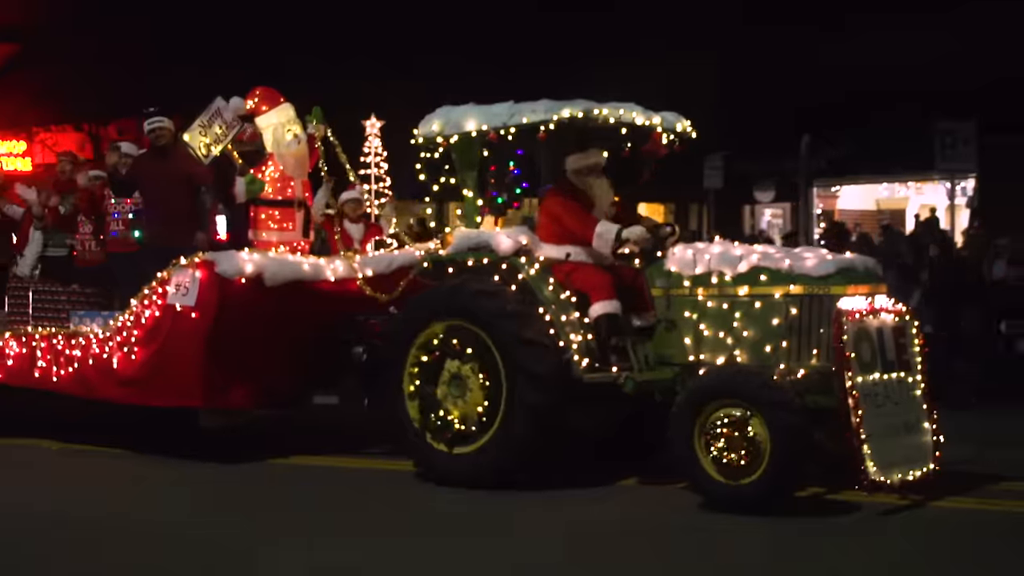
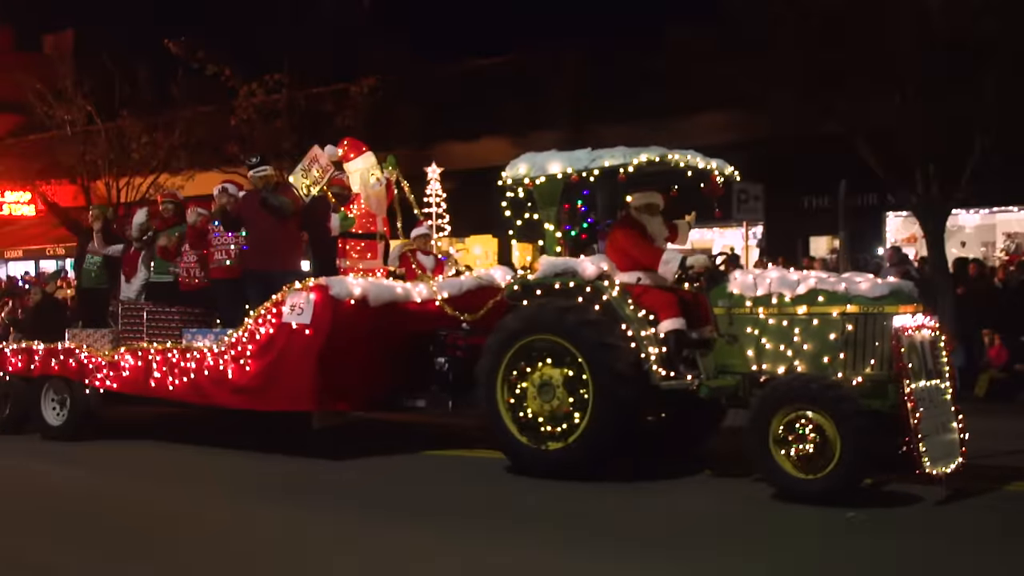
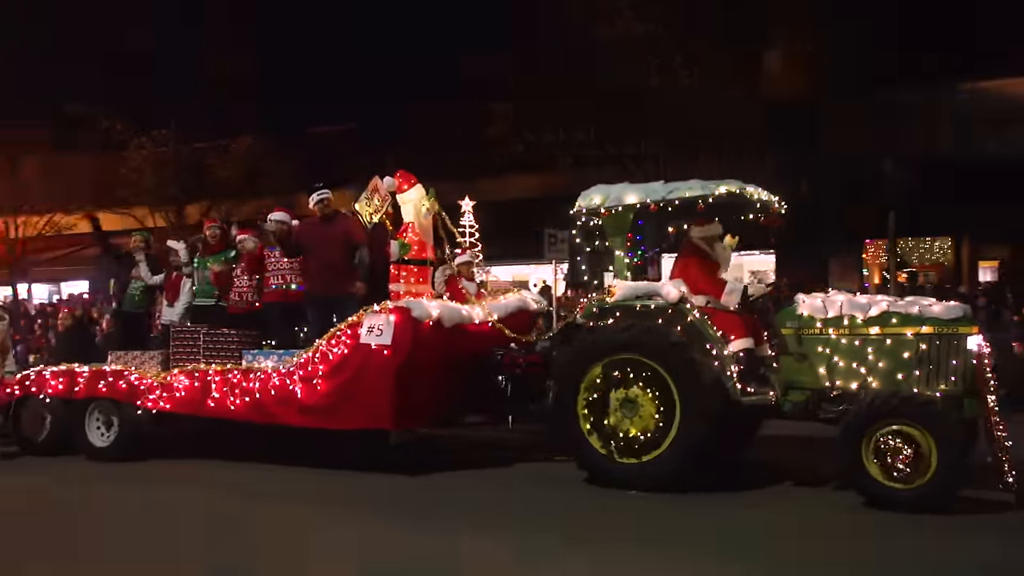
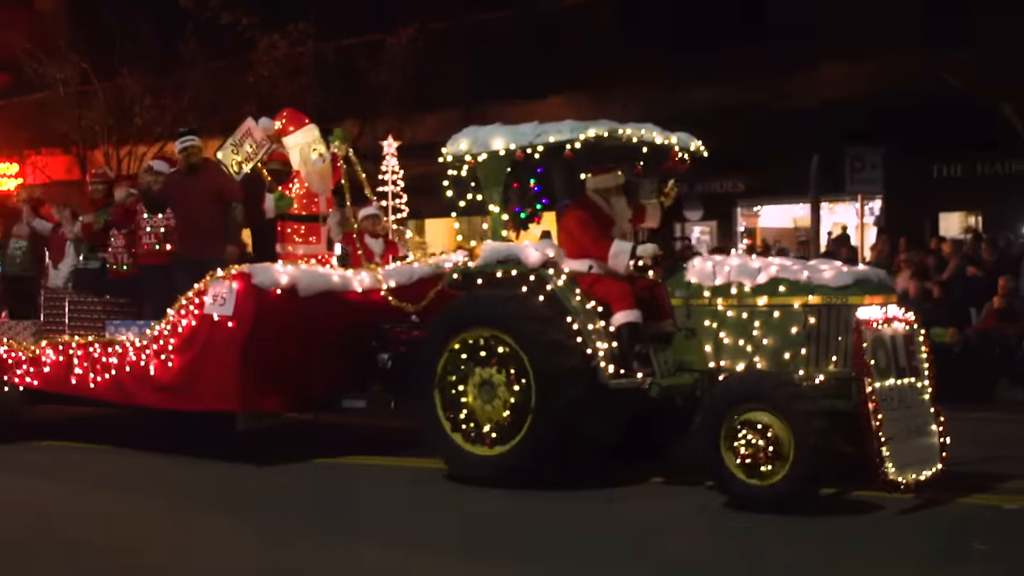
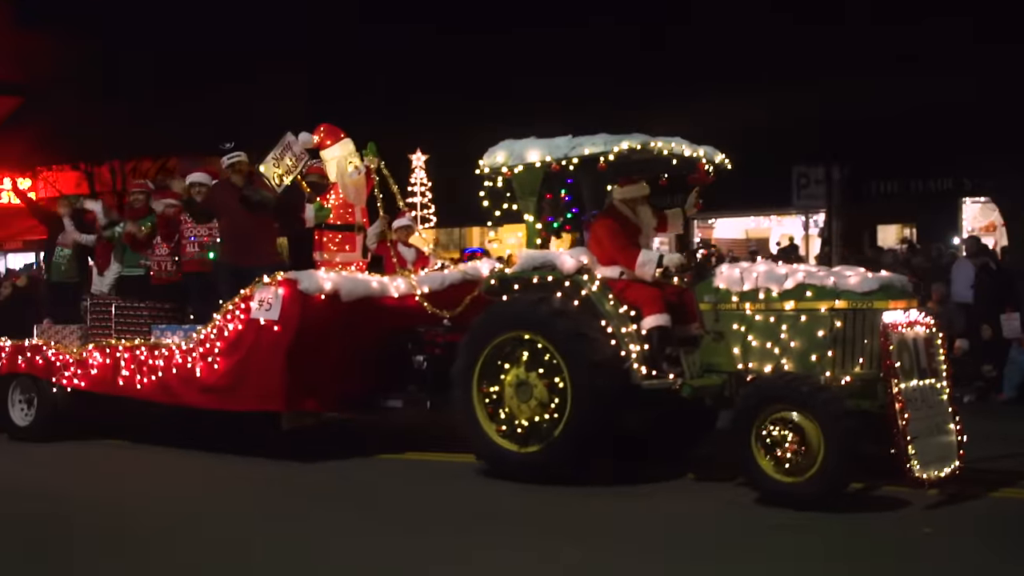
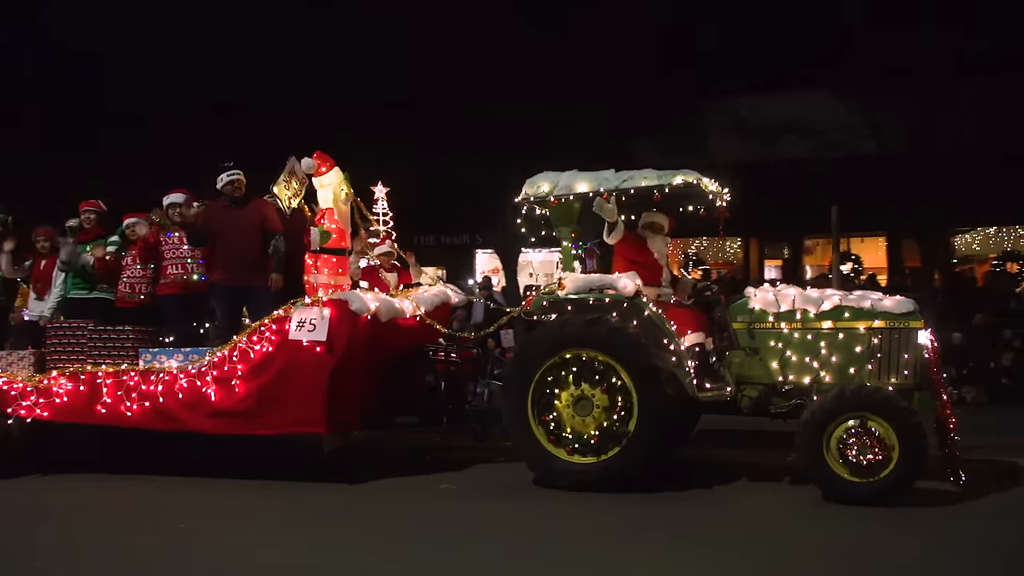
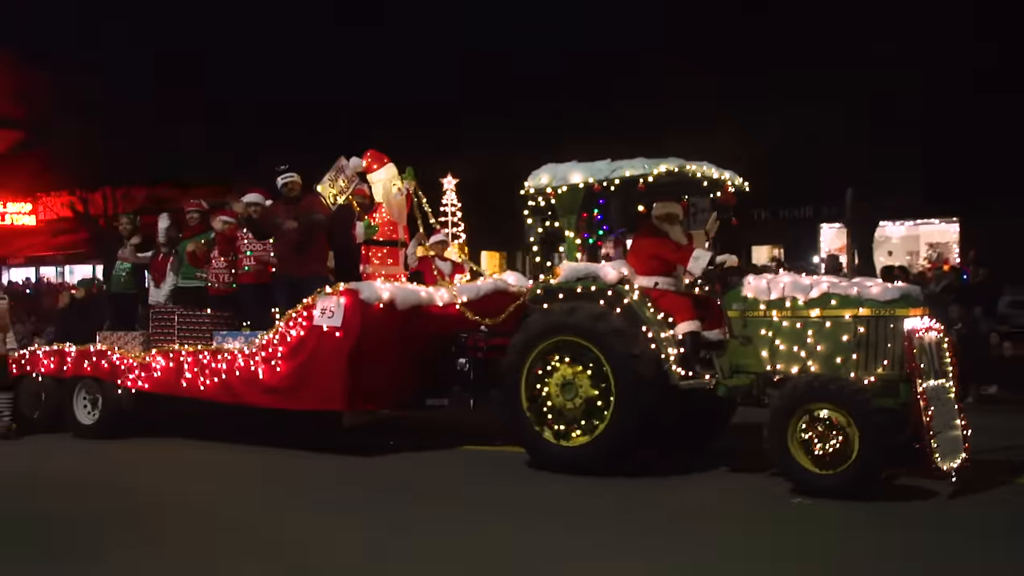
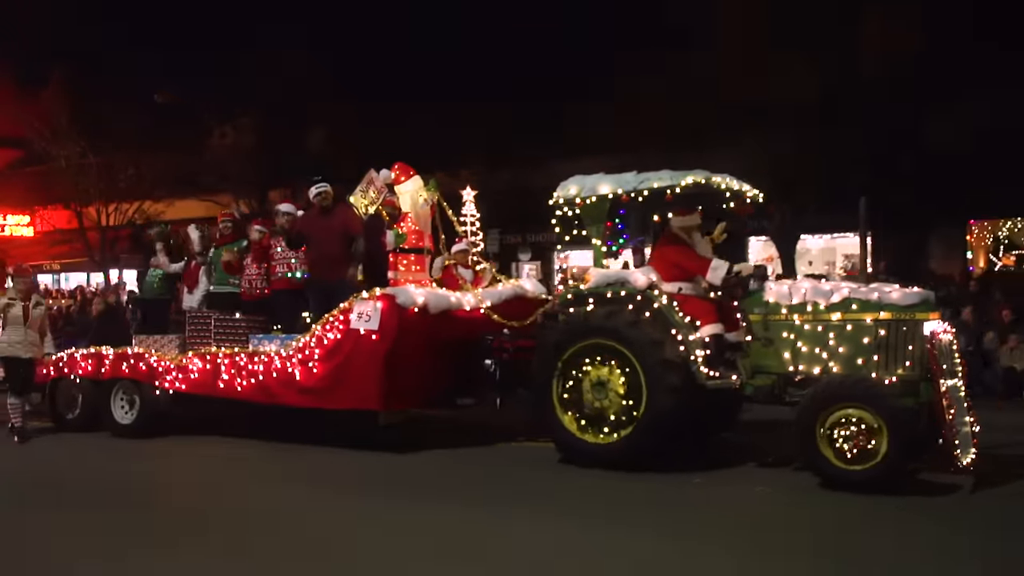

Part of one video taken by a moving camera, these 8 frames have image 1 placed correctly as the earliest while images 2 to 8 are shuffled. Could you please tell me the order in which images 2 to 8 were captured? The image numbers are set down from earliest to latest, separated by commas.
4, 5, 2, 7, 8, 3, 6
